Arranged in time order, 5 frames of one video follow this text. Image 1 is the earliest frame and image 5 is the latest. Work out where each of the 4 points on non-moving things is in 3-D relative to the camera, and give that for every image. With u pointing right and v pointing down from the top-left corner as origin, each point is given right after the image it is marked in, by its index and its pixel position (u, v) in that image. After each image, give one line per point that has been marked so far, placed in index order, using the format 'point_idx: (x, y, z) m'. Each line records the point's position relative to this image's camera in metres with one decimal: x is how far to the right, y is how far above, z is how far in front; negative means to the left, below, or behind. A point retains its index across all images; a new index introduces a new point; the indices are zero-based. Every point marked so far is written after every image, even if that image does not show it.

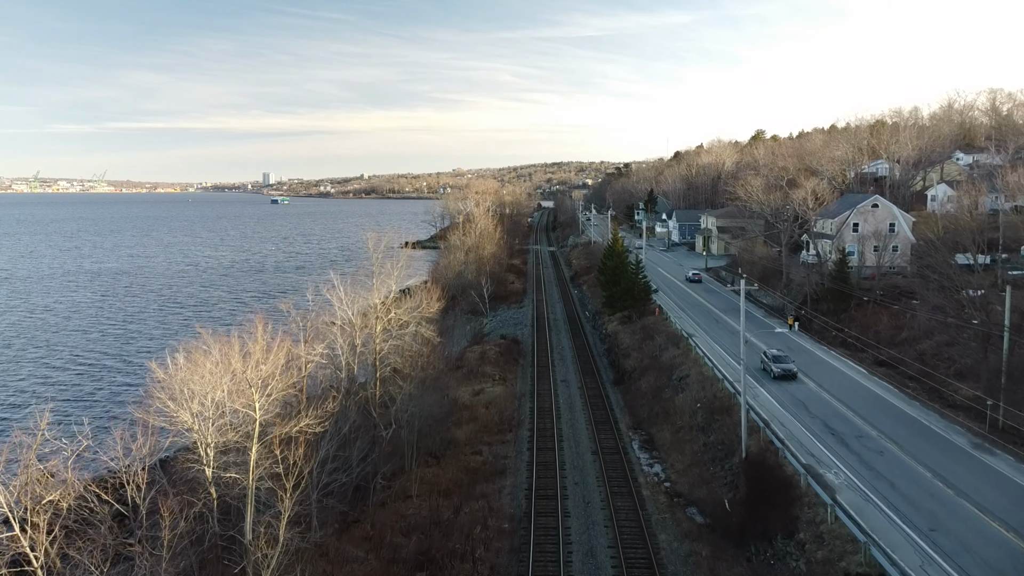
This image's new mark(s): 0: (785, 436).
0: (+8.3, -4.5, +18.1) m
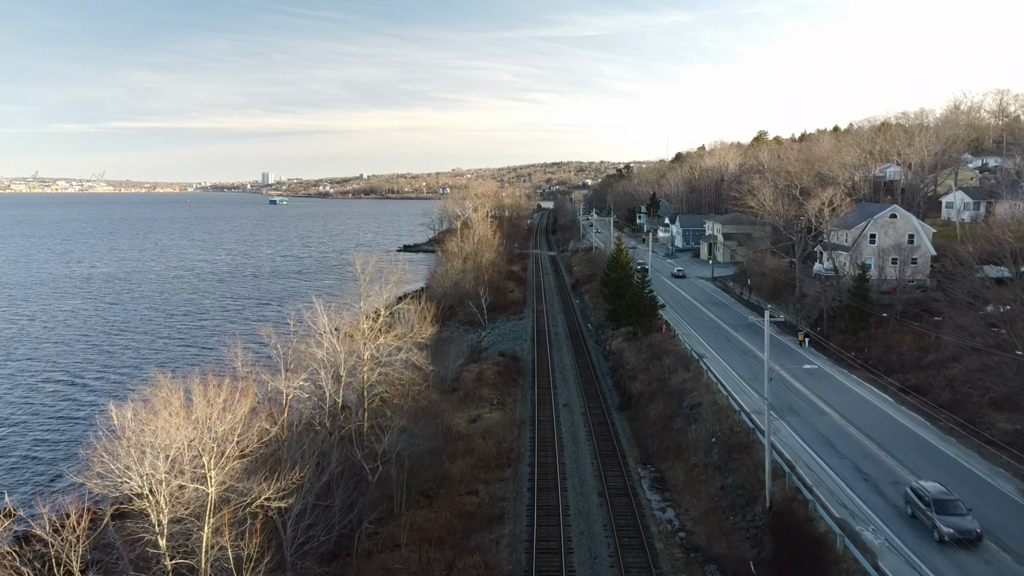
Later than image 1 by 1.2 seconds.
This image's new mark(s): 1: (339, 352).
0: (+8.2, -5.3, +16.3) m
1: (-5.7, -2.1, +19.9) m
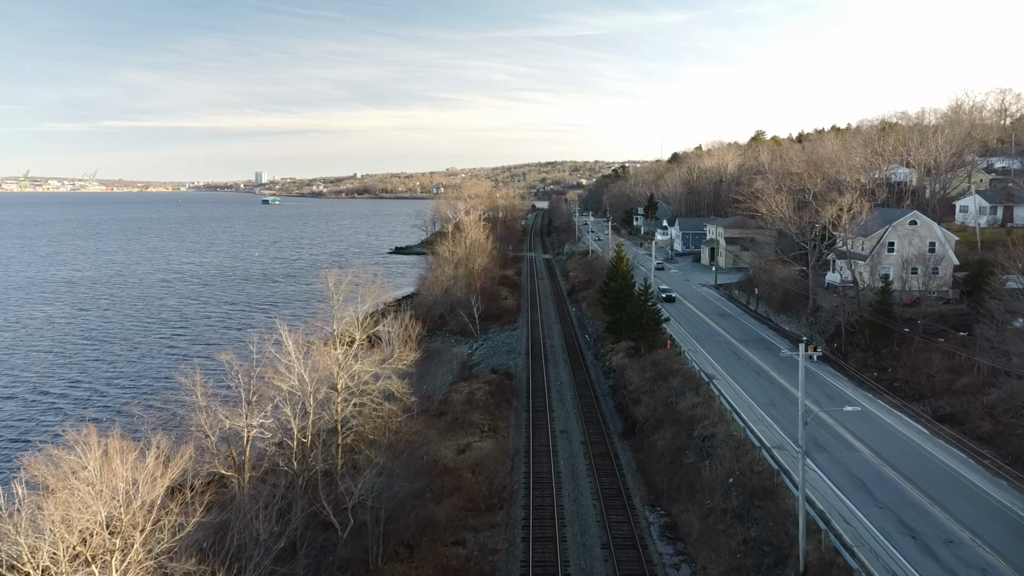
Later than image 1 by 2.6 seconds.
0: (+8.0, -6.0, +14.0) m
1: (-6.0, -2.8, +17.5) m
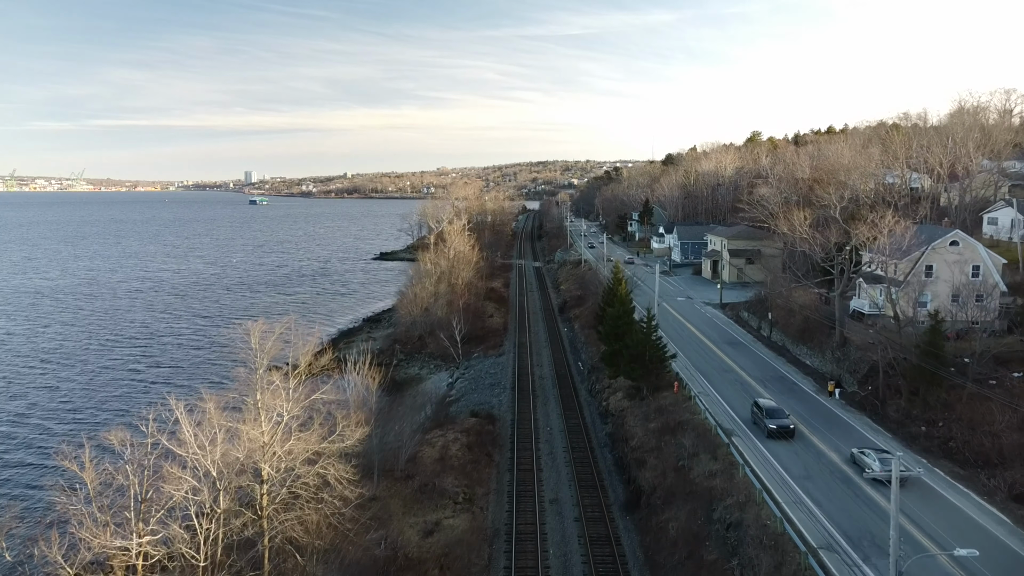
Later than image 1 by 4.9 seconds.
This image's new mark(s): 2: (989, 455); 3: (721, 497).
0: (+7.5, -7.4, +9.9) m
1: (-6.6, -4.2, +13.2) m
2: (+15.3, -5.3, +19.1) m
3: (+6.3, -6.3, +18.0) m
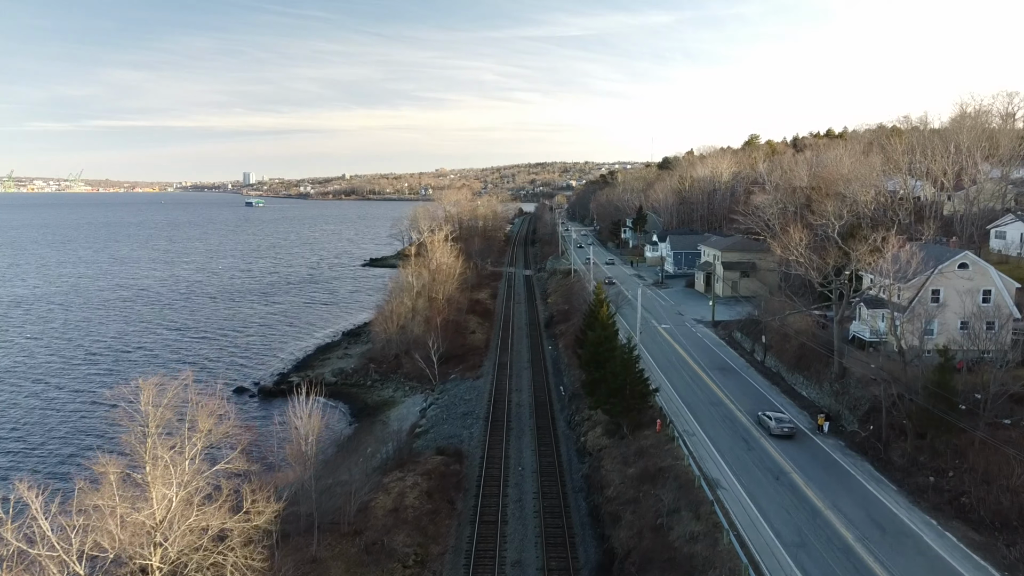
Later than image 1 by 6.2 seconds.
0: (+6.2, -8.5, +7.6) m
1: (-7.9, -5.3, +10.8) m
2: (+14.0, -6.4, +16.8) m
3: (+5.0, -7.4, +15.7) m
